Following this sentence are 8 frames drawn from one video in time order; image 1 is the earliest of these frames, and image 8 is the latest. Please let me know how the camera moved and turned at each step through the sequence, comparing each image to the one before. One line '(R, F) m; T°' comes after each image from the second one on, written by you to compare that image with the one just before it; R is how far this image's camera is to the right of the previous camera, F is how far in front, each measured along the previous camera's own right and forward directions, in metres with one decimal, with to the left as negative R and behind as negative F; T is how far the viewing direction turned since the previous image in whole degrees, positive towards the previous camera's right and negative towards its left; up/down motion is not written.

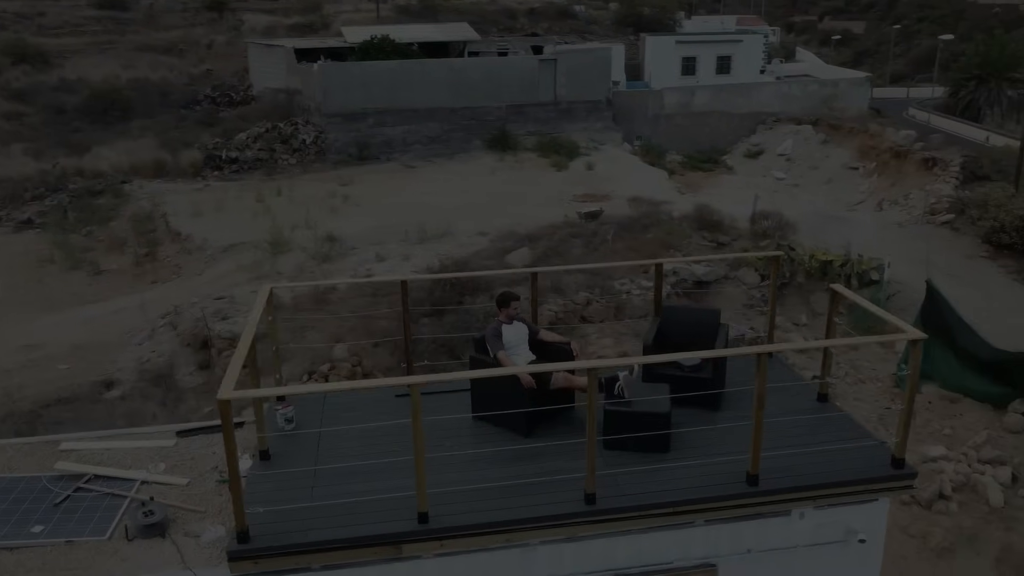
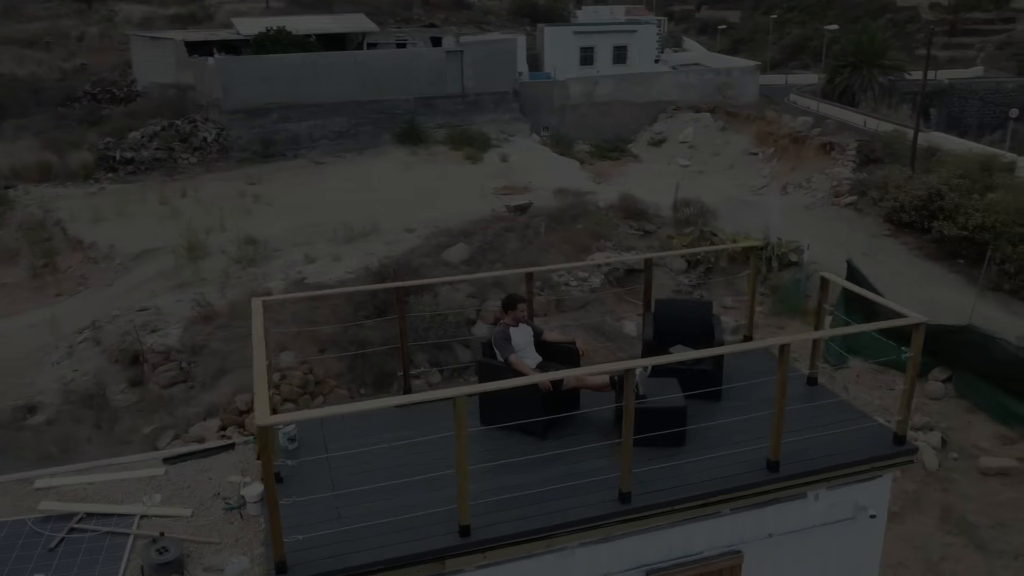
(-0.8, +0.1) m; +8°
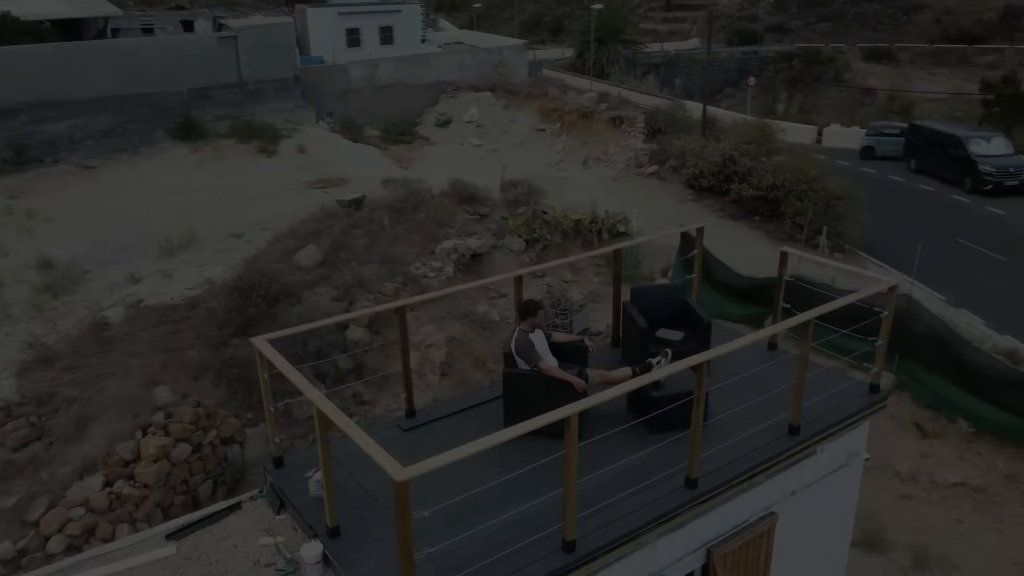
(-1.7, +0.3) m; +17°
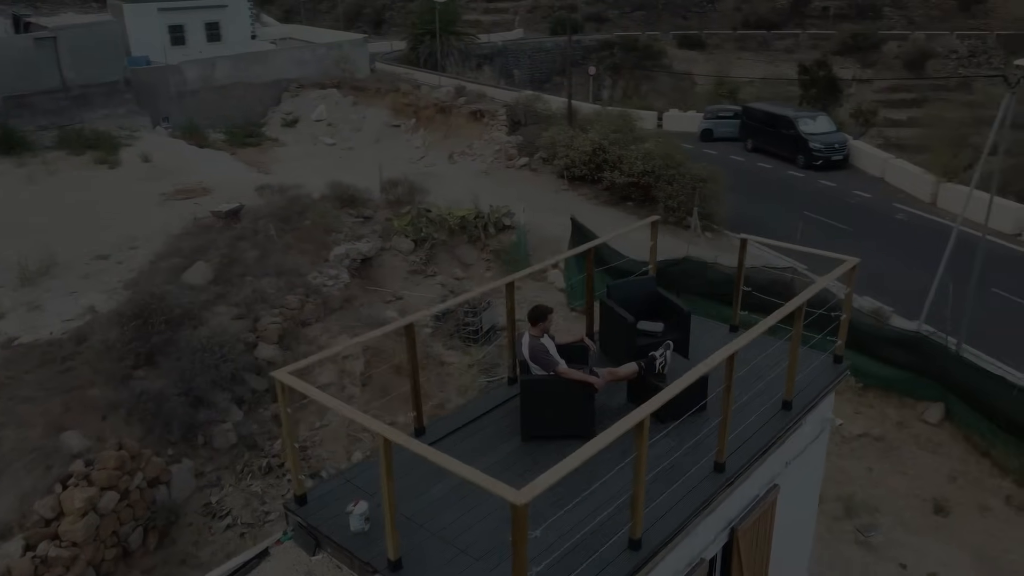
(-1.2, +0.1) m; +12°
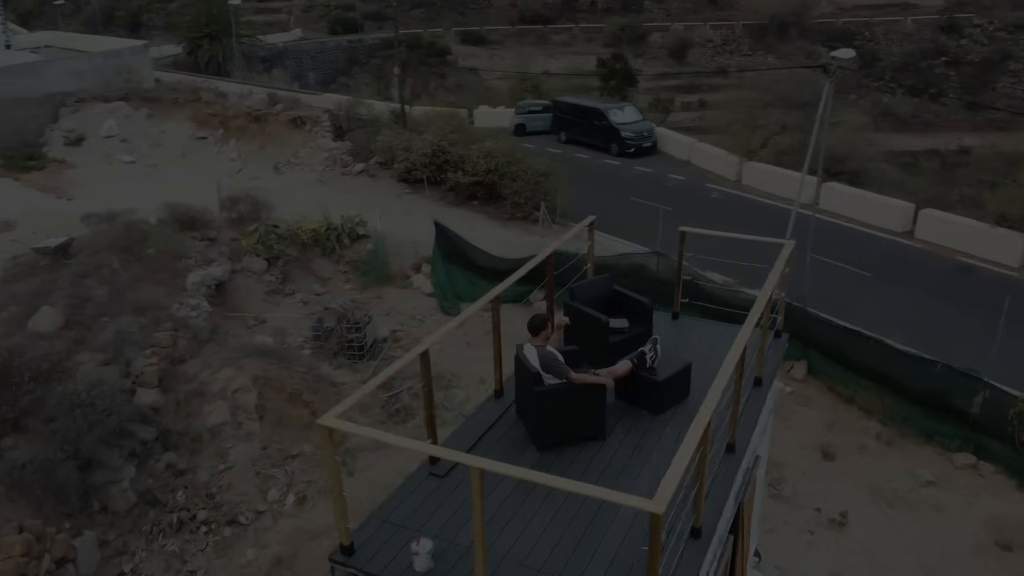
(-1.4, +0.2) m; +15°
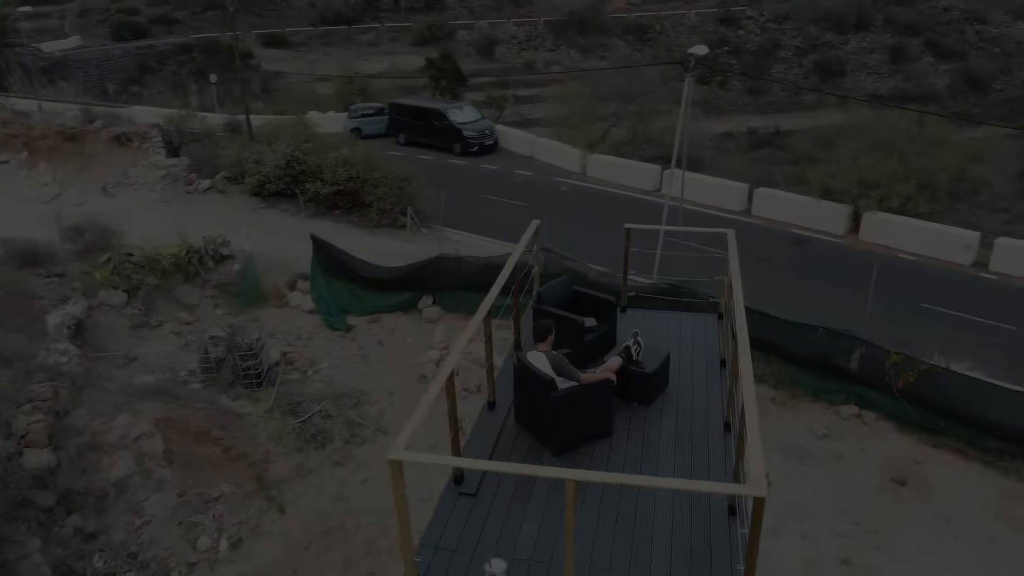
(-1.3, +0.1) m; +13°
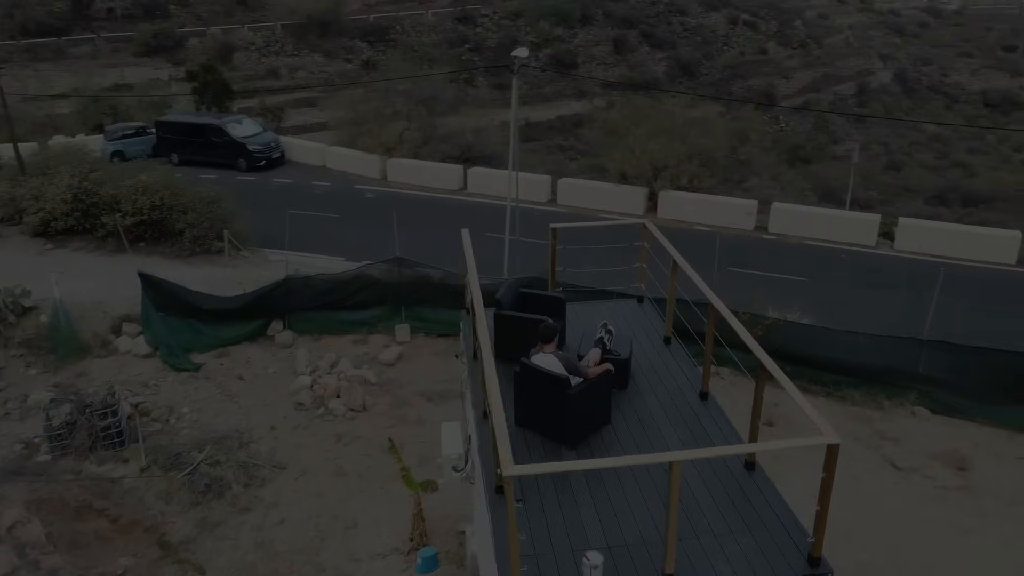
(-1.7, +0.1) m; +17°
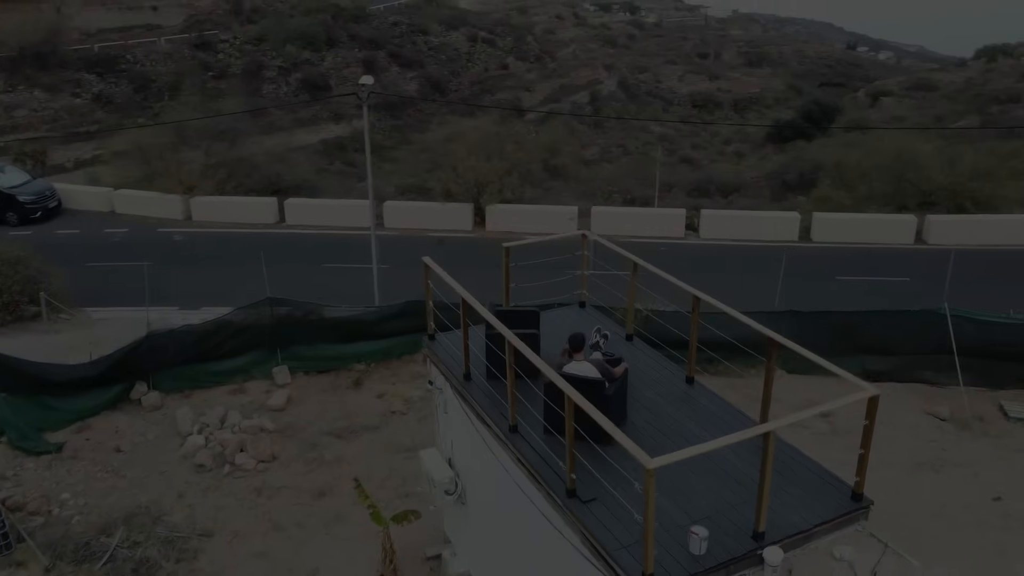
(-2.0, 0.0) m; +17°
